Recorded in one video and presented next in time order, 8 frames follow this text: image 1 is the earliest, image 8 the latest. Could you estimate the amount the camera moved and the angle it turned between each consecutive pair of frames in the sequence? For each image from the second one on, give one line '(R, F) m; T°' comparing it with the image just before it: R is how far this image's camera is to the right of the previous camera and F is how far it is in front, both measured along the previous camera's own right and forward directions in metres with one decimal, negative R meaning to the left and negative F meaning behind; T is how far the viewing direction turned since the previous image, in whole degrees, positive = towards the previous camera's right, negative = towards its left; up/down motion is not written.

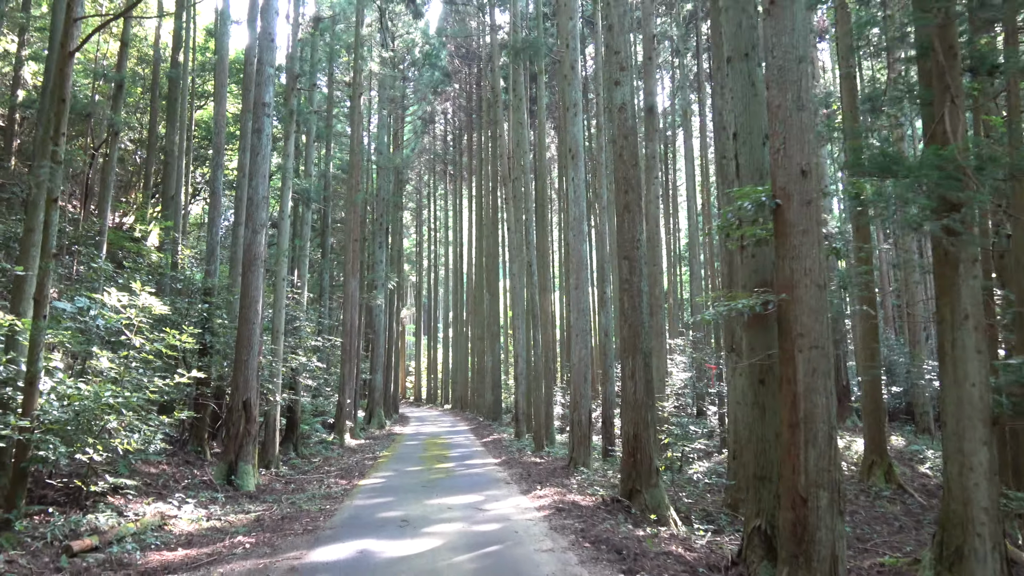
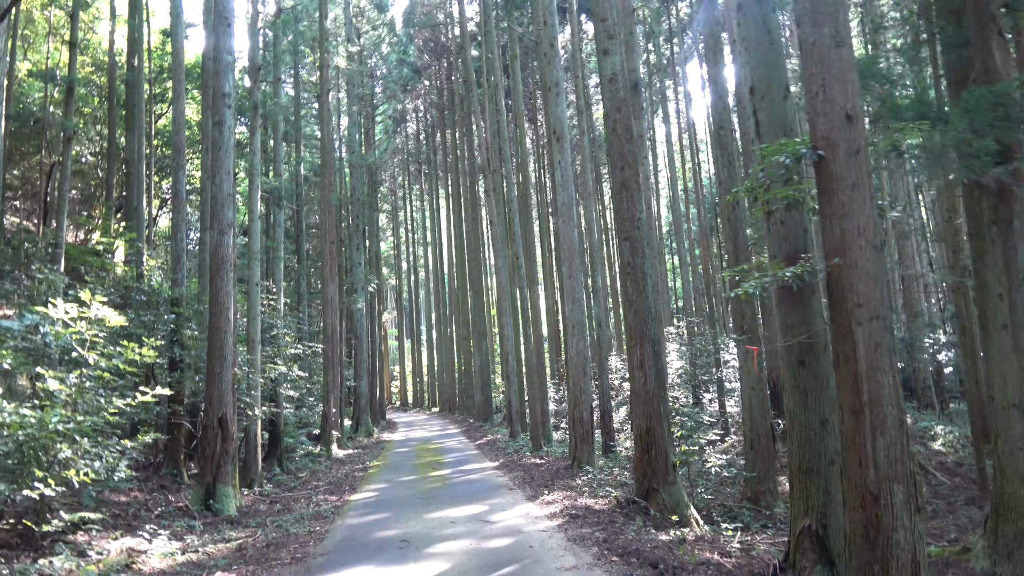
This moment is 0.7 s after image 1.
(-0.2, +0.8) m; +2°
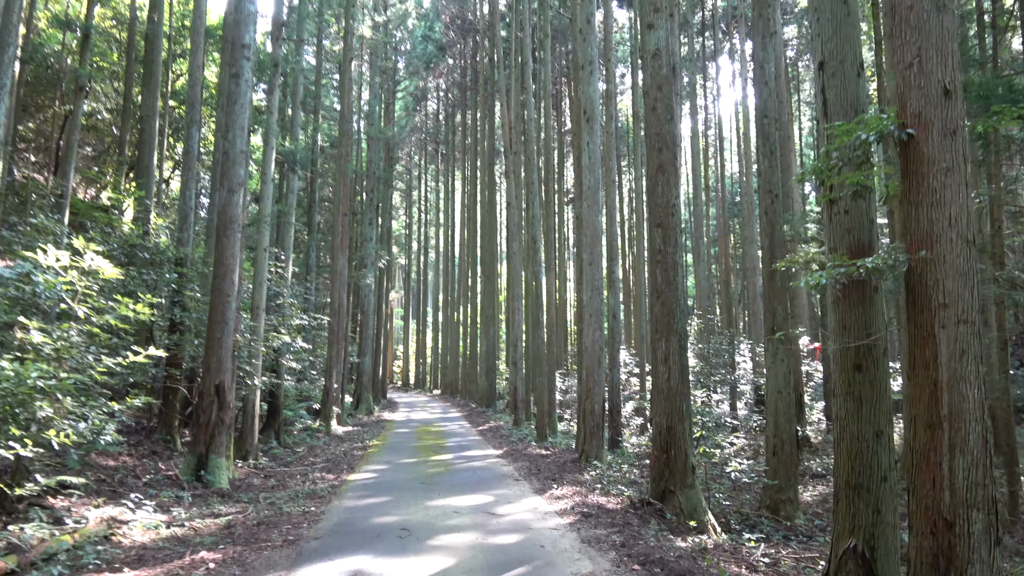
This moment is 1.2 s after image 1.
(-0.2, +0.5) m; -1°
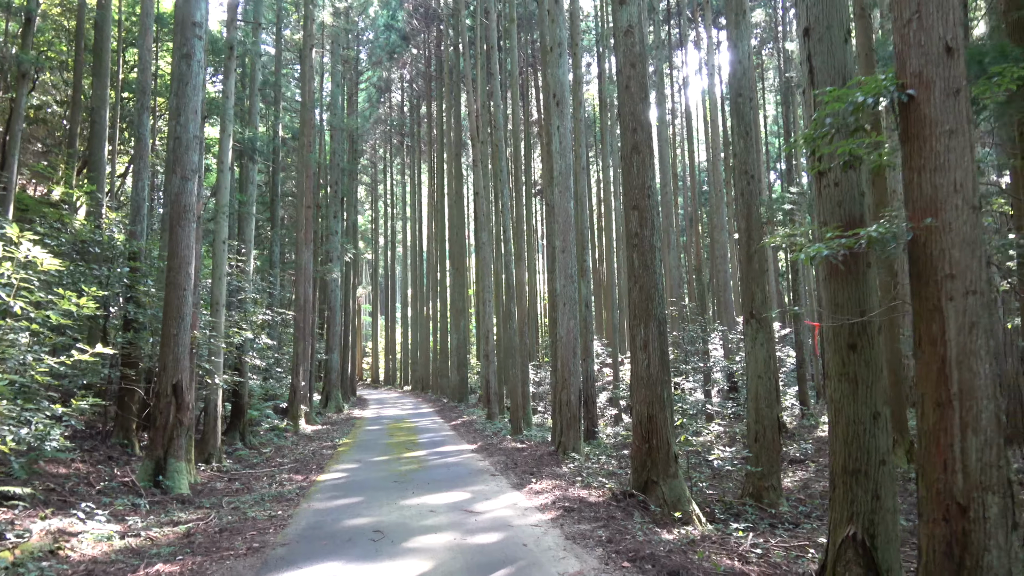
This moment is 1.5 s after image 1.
(-0.1, +0.3) m; +2°
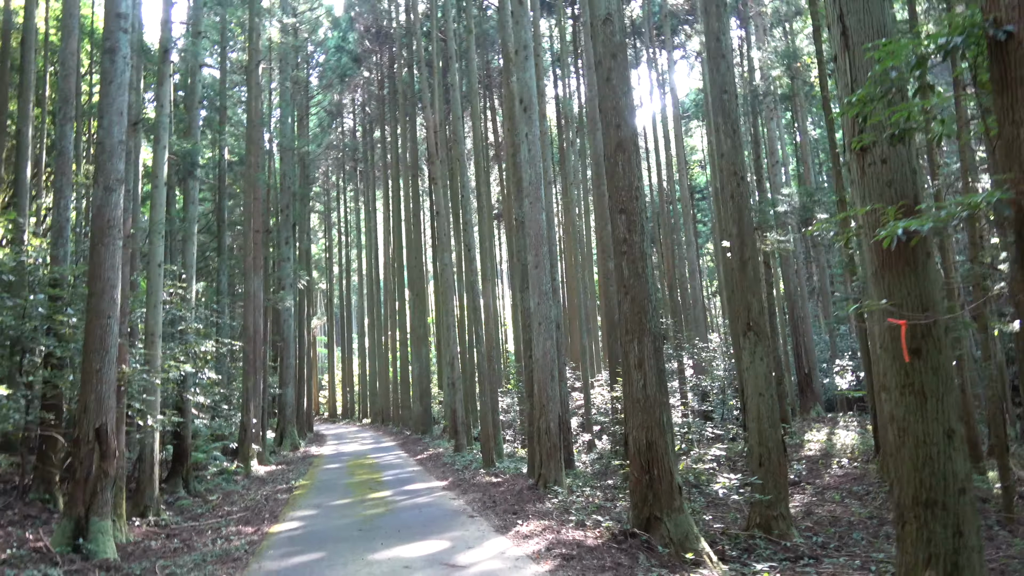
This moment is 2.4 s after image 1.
(-0.2, +1.0) m; +3°
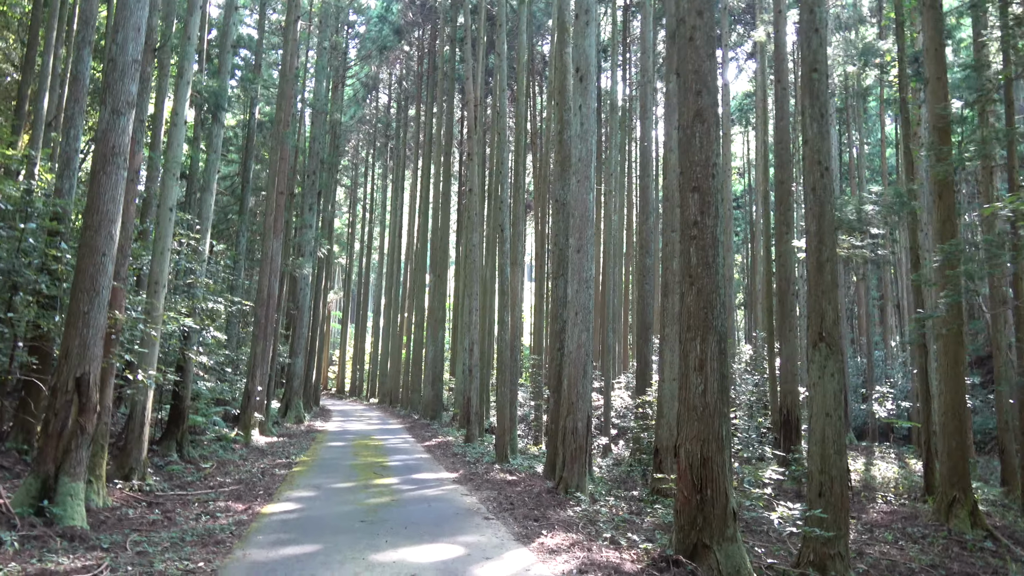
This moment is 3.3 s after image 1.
(-0.3, +1.0) m; -1°
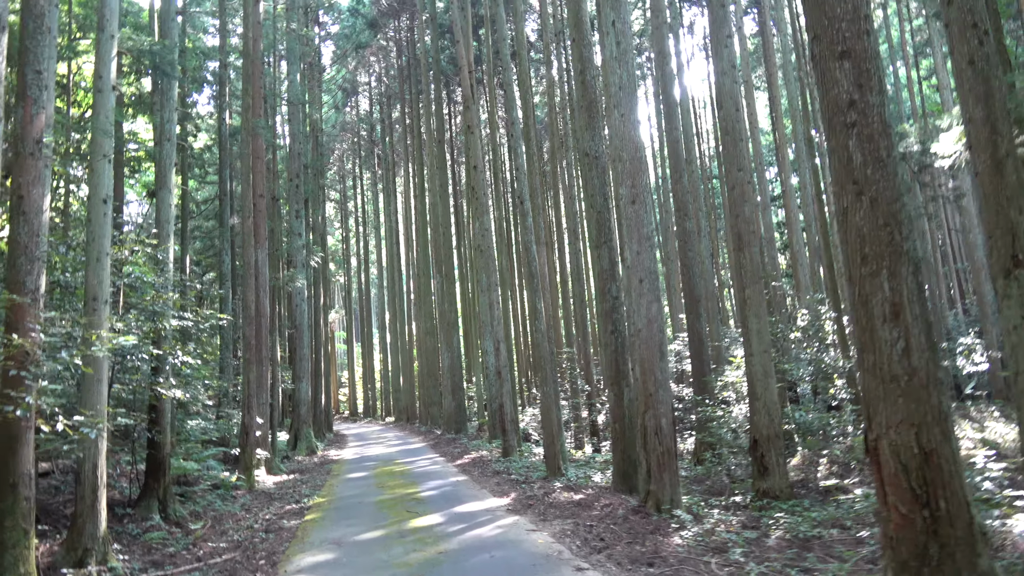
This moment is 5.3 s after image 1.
(-0.5, +2.2) m; 0°
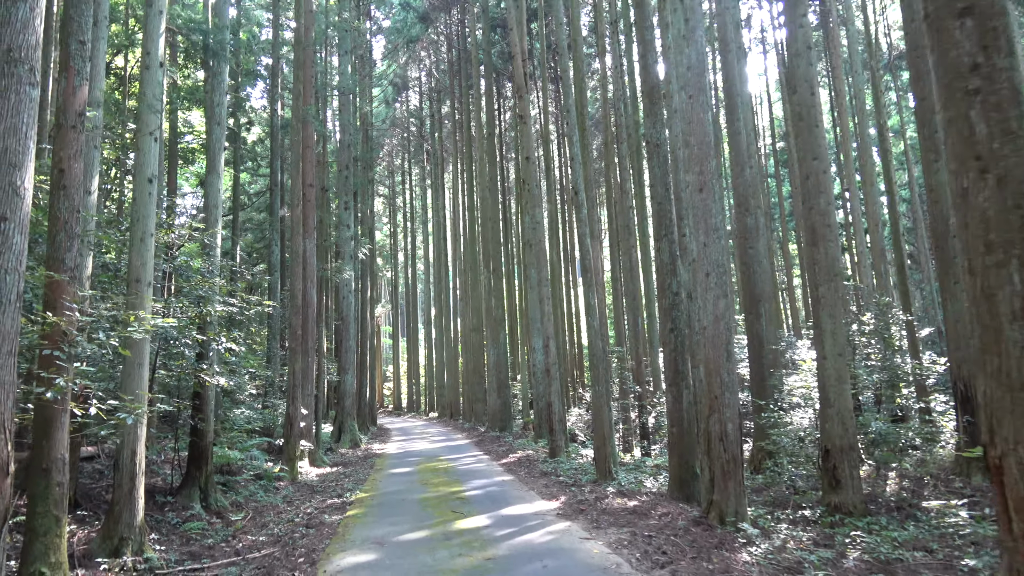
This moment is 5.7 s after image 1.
(-0.1, +0.4) m; -4°
